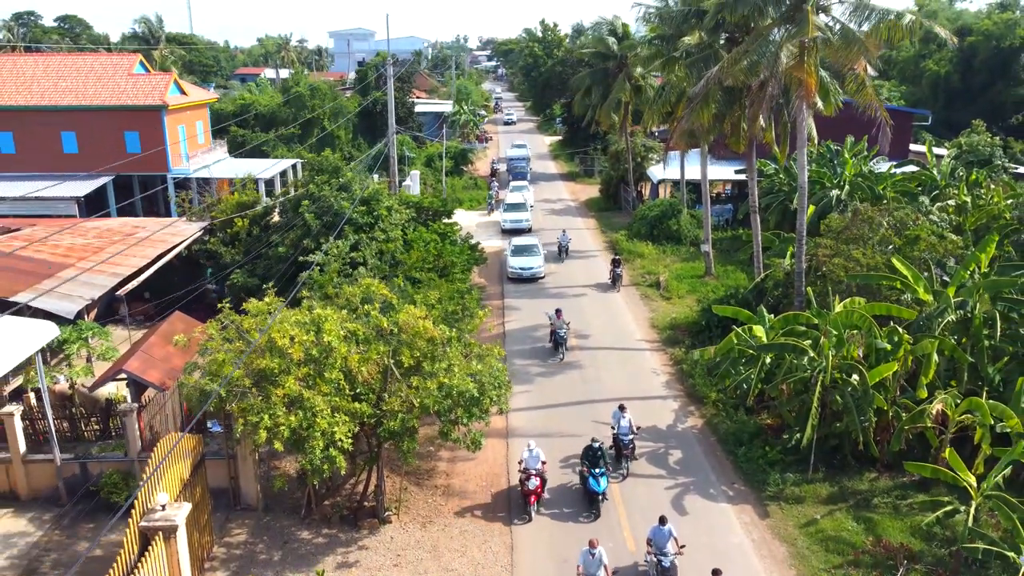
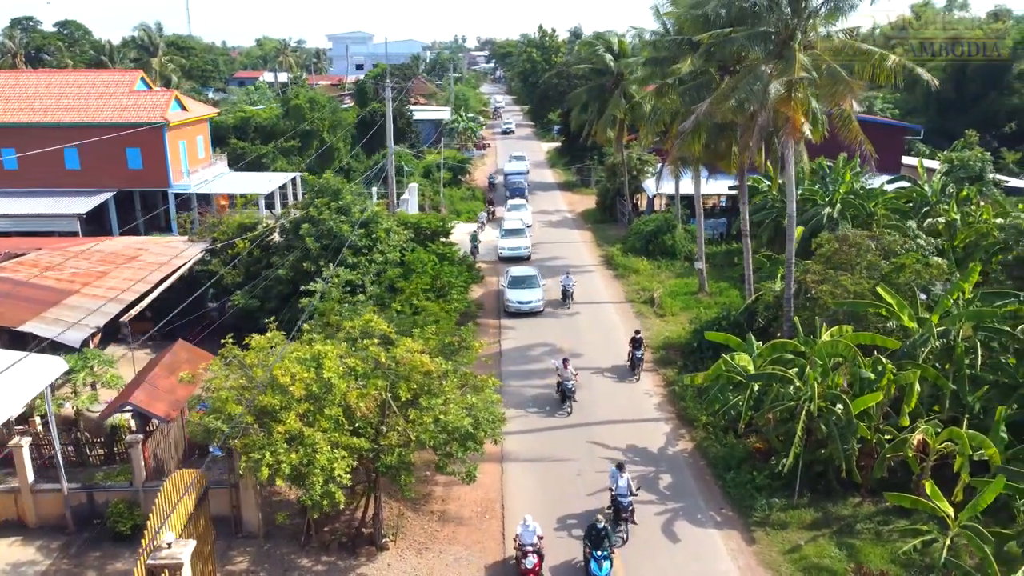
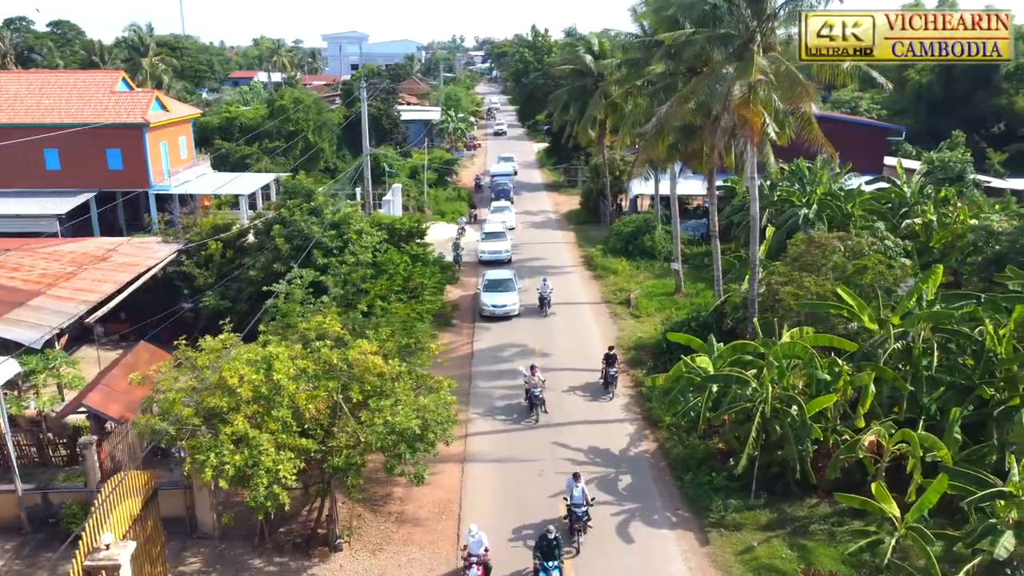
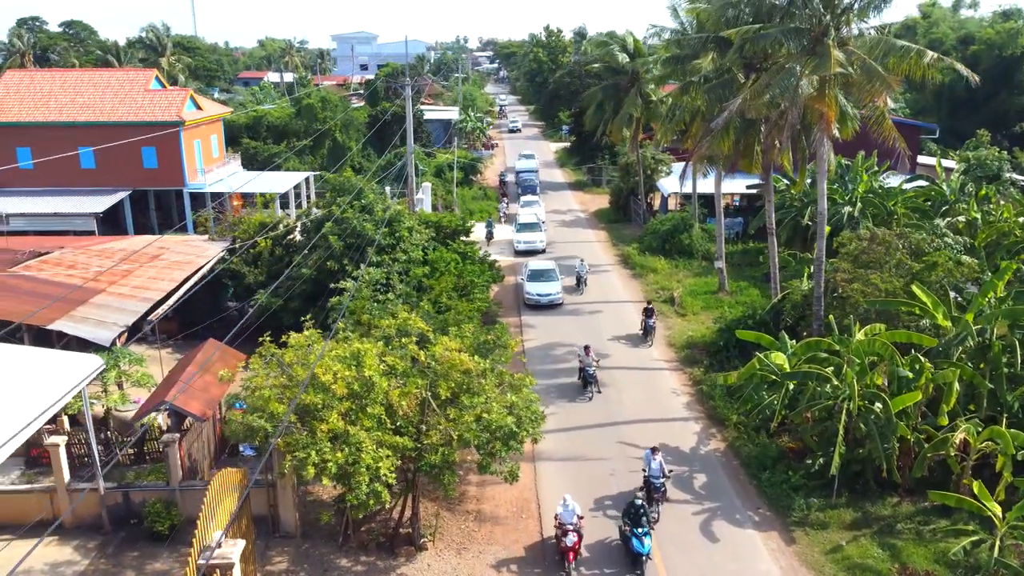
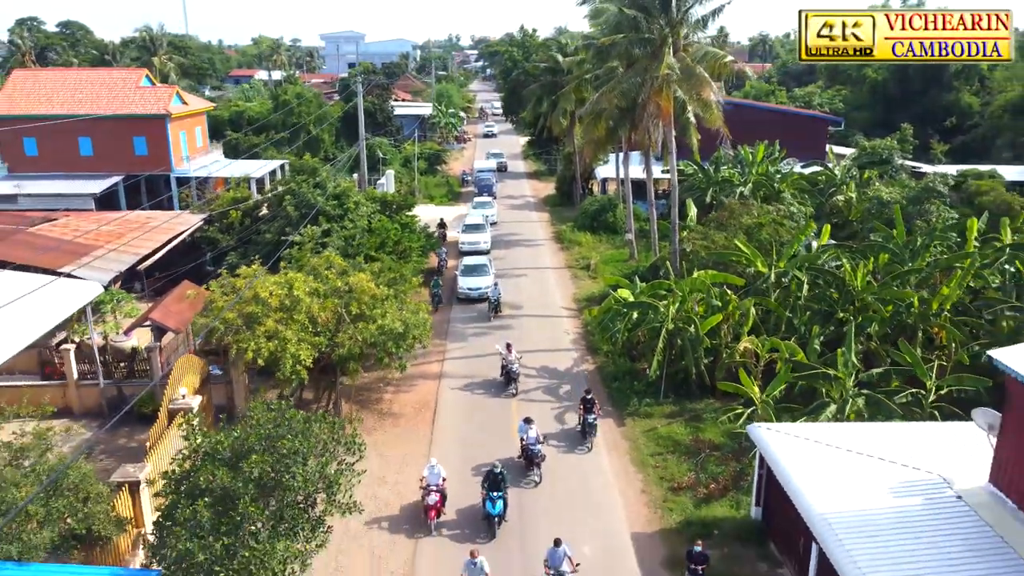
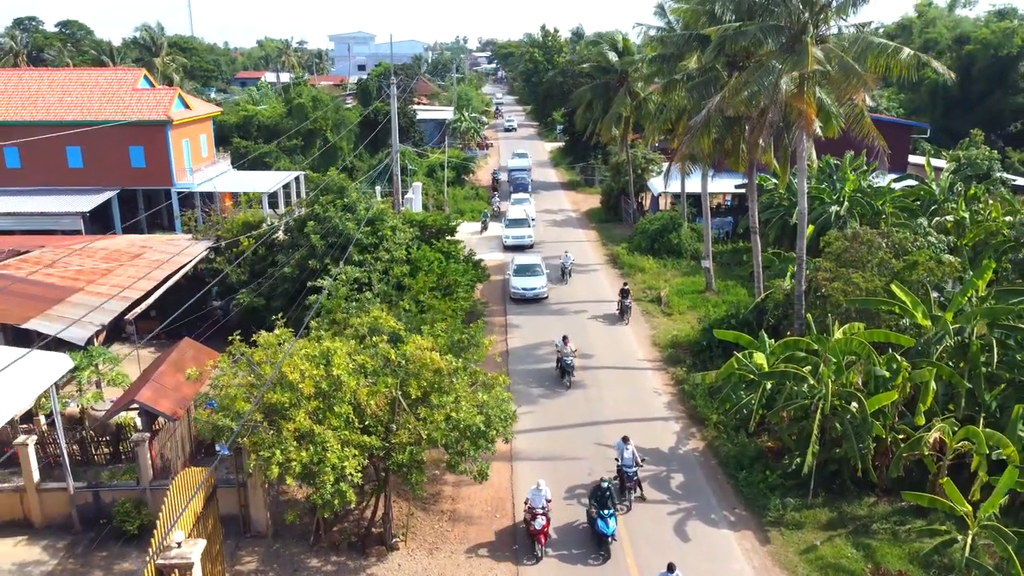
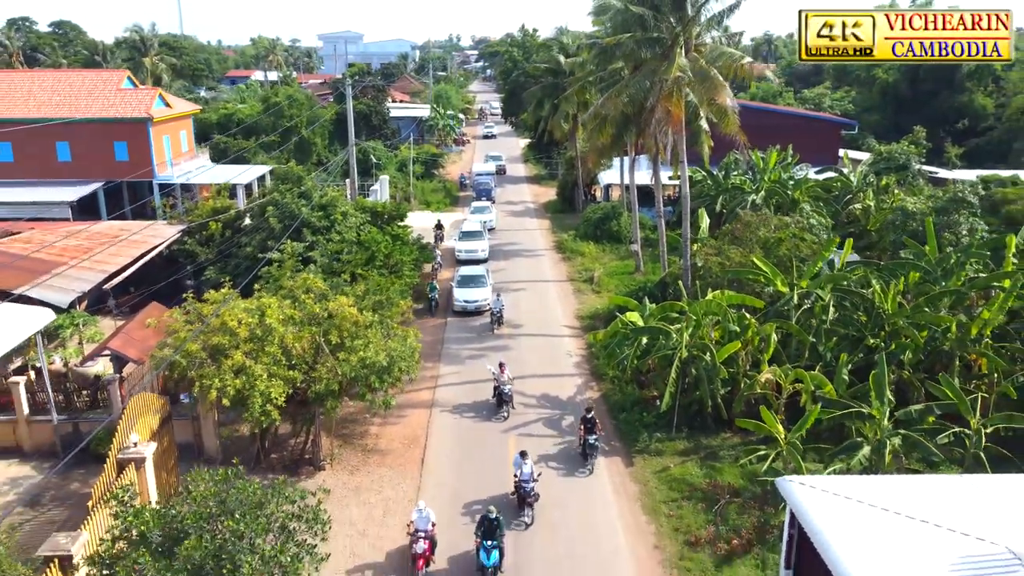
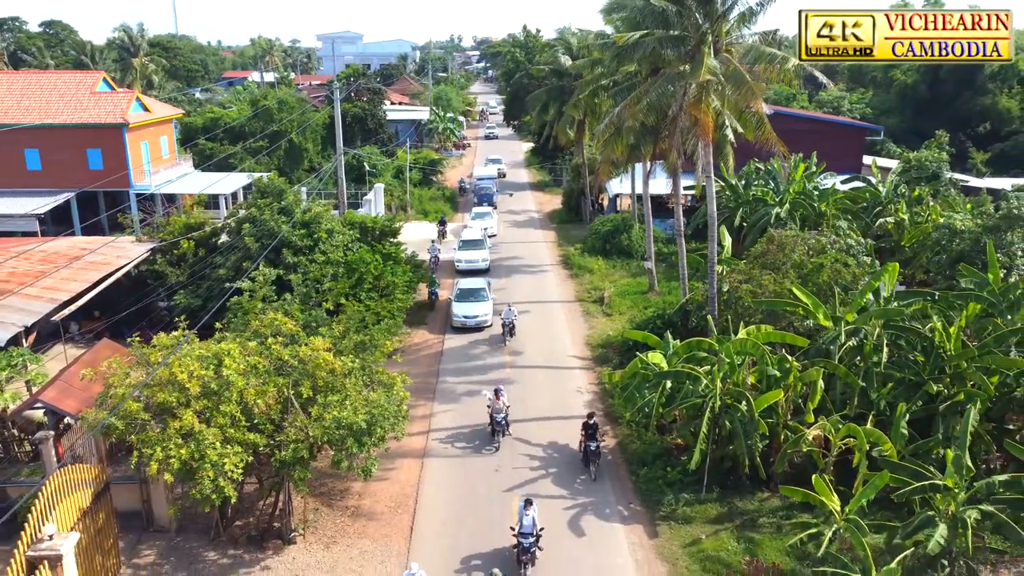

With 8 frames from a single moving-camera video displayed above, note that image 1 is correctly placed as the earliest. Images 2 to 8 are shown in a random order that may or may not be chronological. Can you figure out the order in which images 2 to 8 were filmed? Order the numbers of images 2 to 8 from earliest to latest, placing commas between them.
6, 4, 2, 3, 8, 7, 5
